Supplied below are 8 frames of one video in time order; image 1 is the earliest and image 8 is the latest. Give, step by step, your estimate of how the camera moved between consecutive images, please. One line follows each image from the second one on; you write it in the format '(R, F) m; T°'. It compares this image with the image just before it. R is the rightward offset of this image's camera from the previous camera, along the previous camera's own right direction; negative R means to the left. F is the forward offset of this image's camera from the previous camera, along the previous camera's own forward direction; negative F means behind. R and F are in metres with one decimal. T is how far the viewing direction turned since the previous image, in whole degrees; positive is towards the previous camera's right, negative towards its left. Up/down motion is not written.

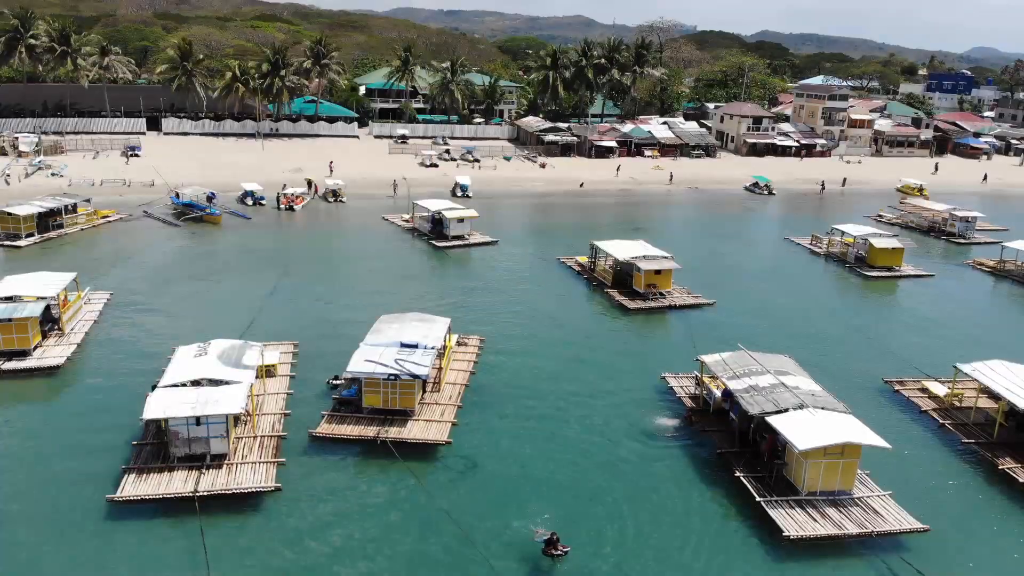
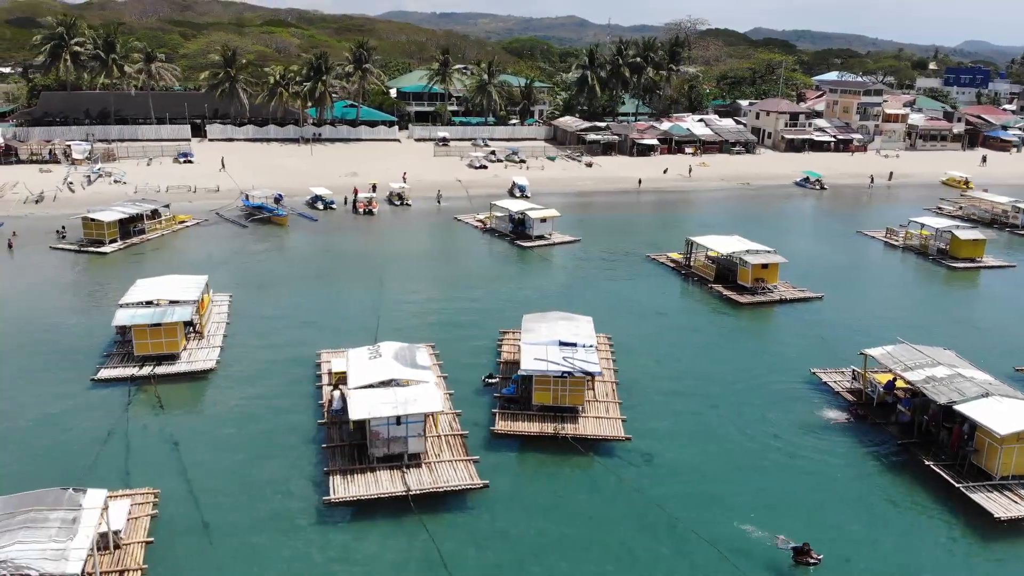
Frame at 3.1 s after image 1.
(-7.2, -0.1) m; 0°
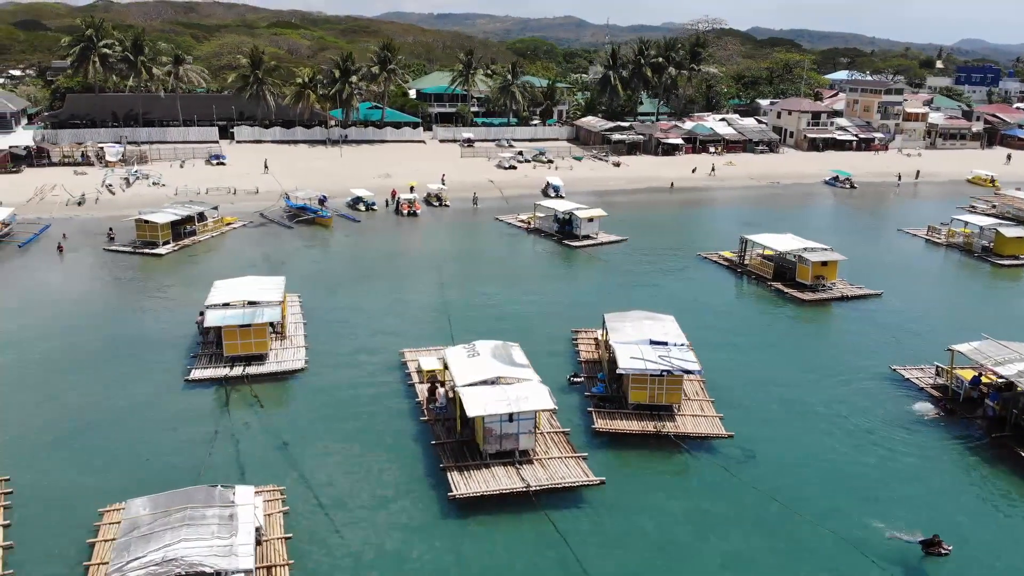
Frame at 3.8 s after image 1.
(-4.1, -0.3) m; 0°
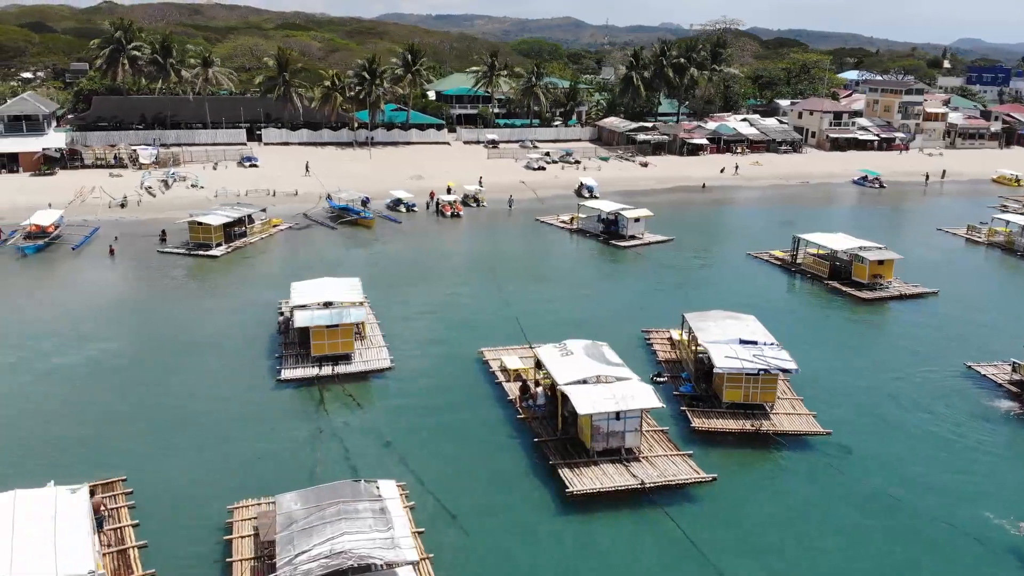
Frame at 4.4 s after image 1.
(-4.1, -0.3) m; 0°
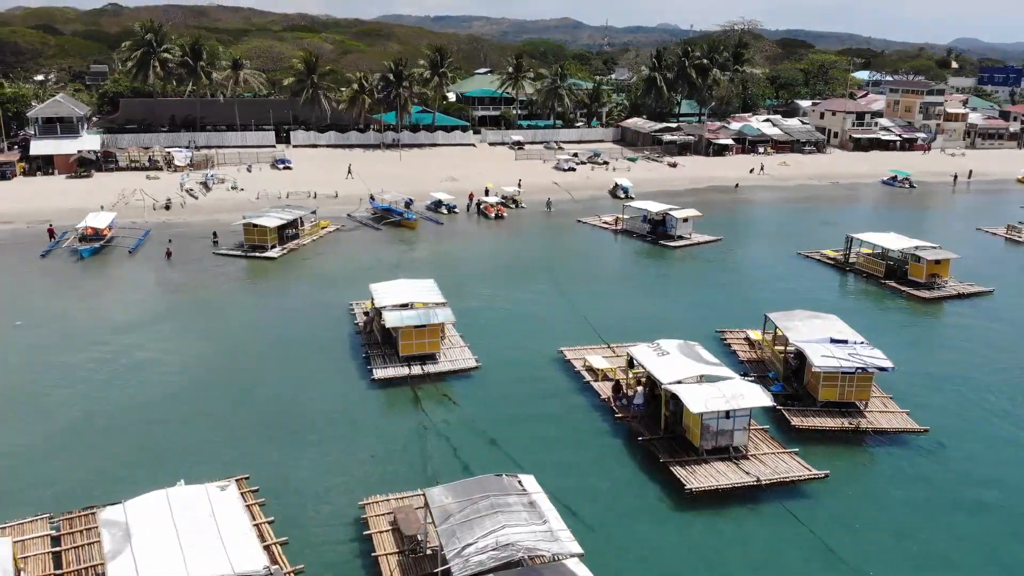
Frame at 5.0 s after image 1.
(-4.3, -0.3) m; 0°
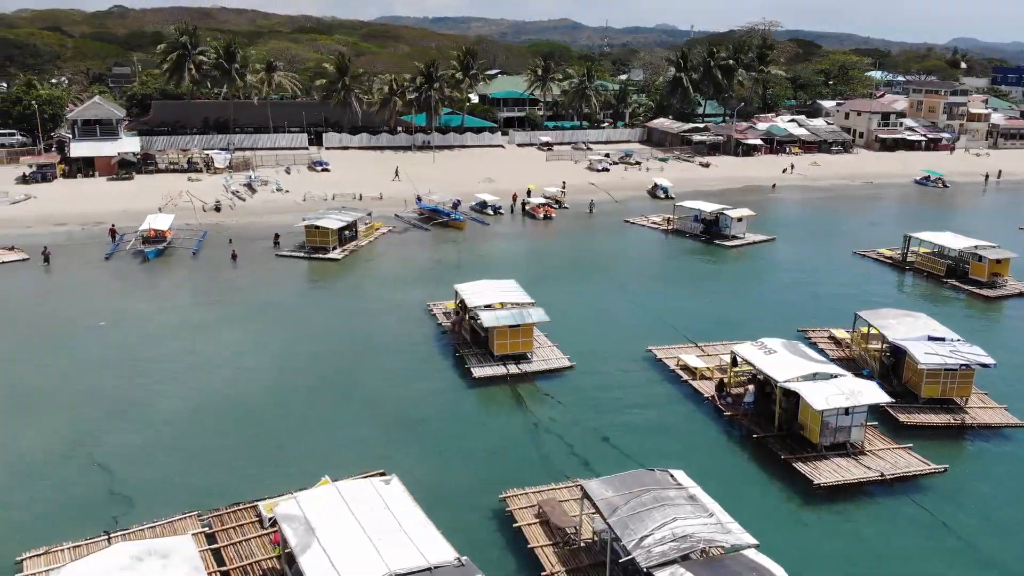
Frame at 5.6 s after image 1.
(-4.8, -0.4) m; 0°
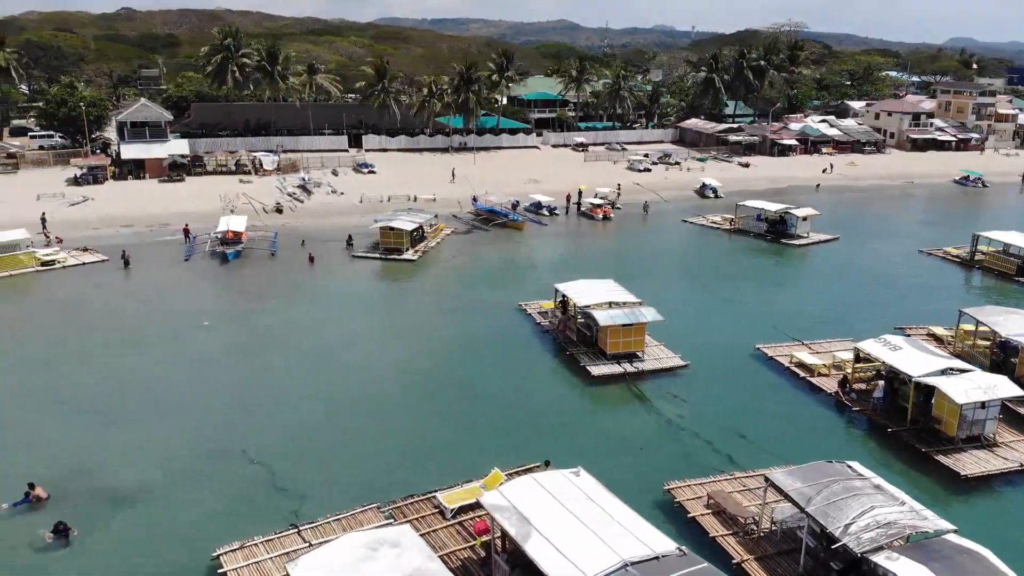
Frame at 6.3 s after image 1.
(-5.9, -0.5) m; 0°
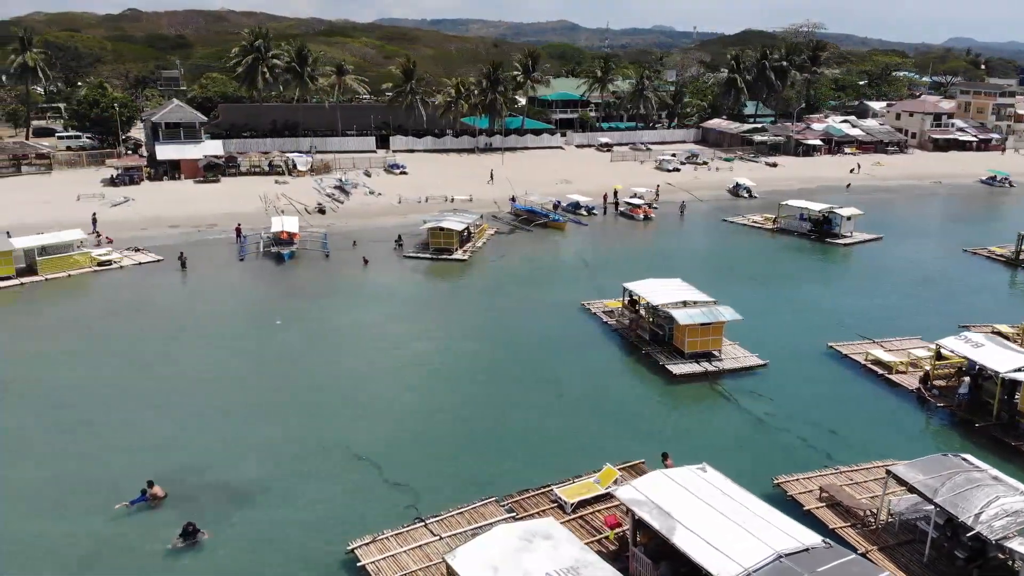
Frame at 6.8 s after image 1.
(-4.1, -0.4) m; 0°
